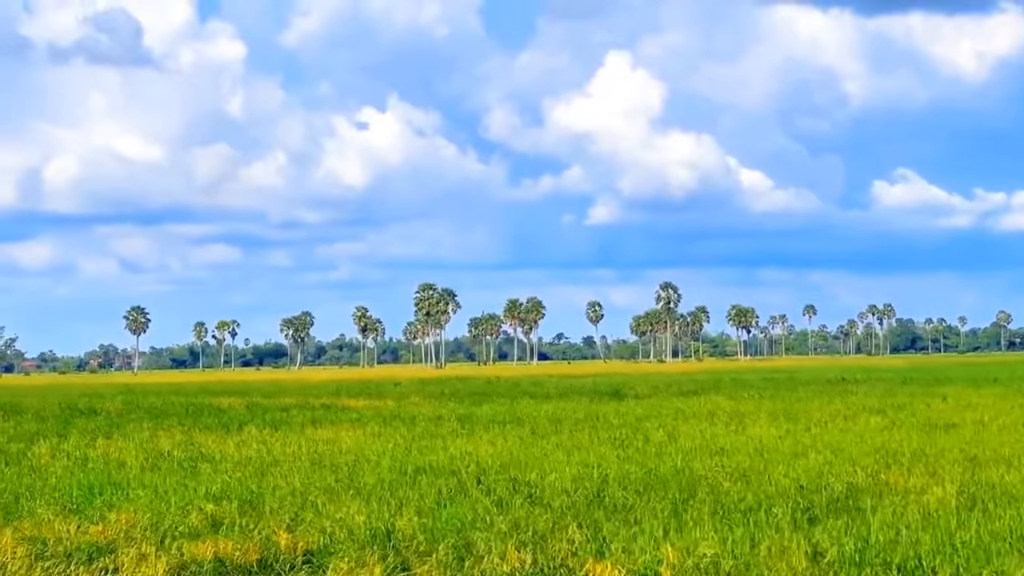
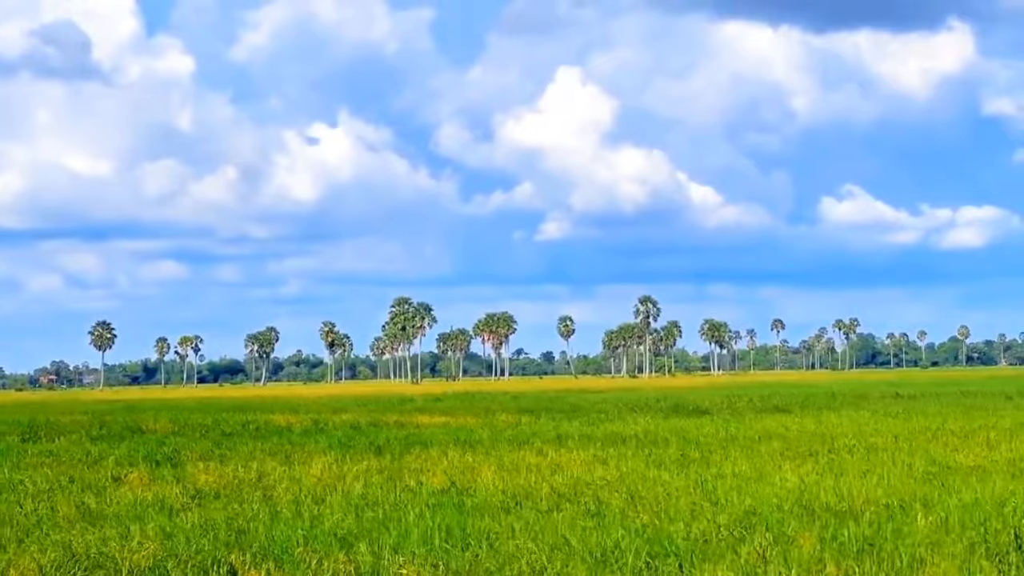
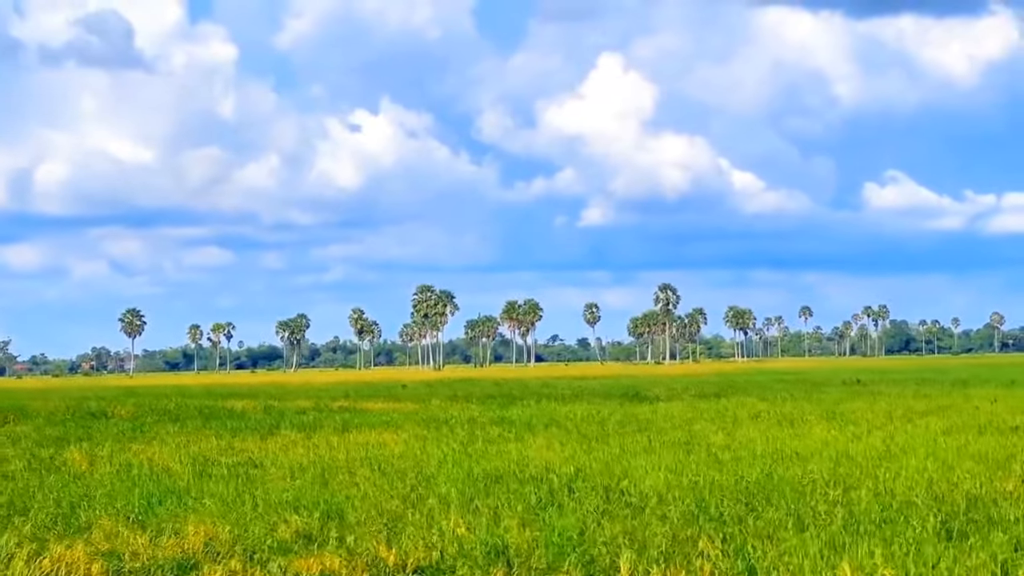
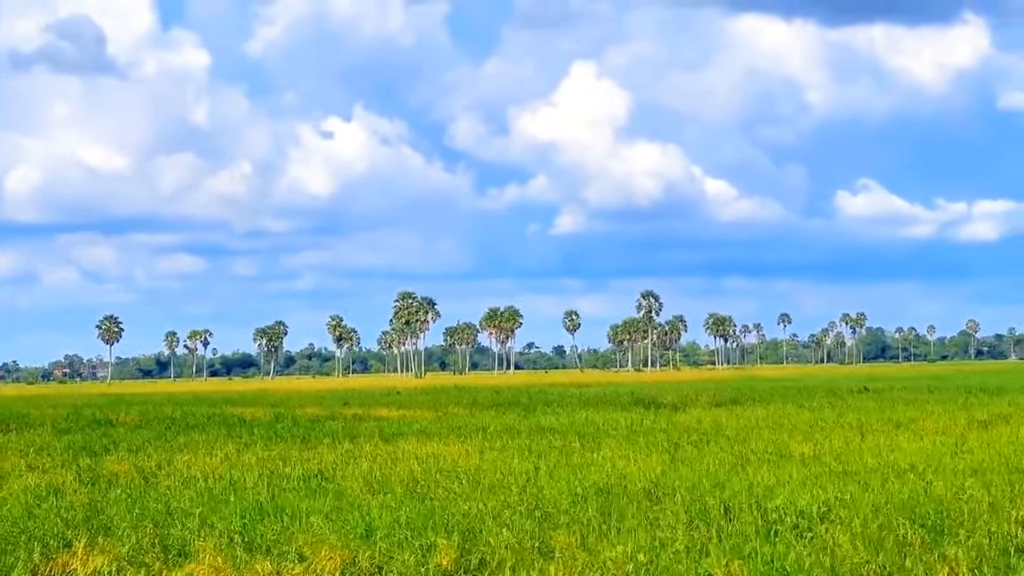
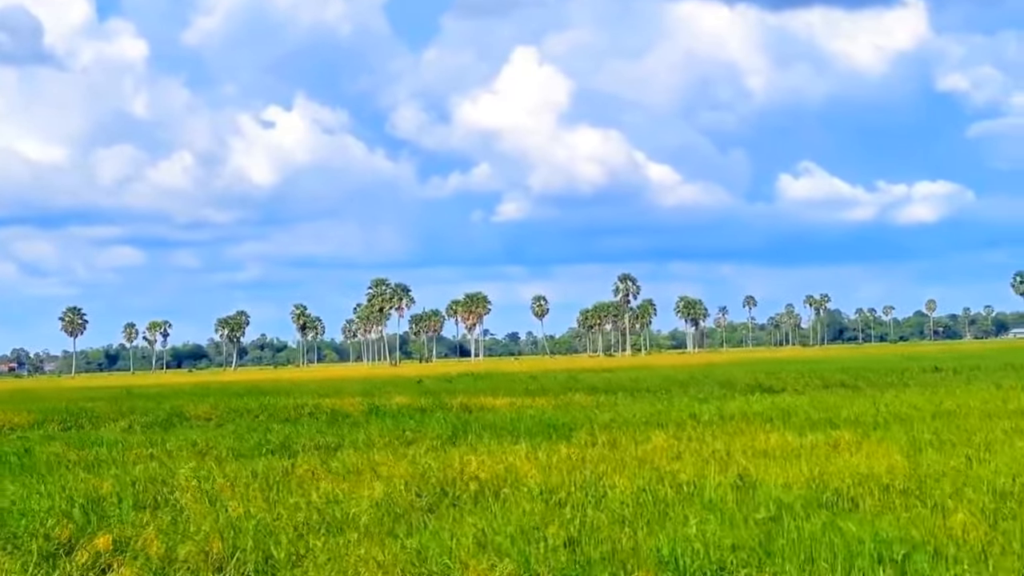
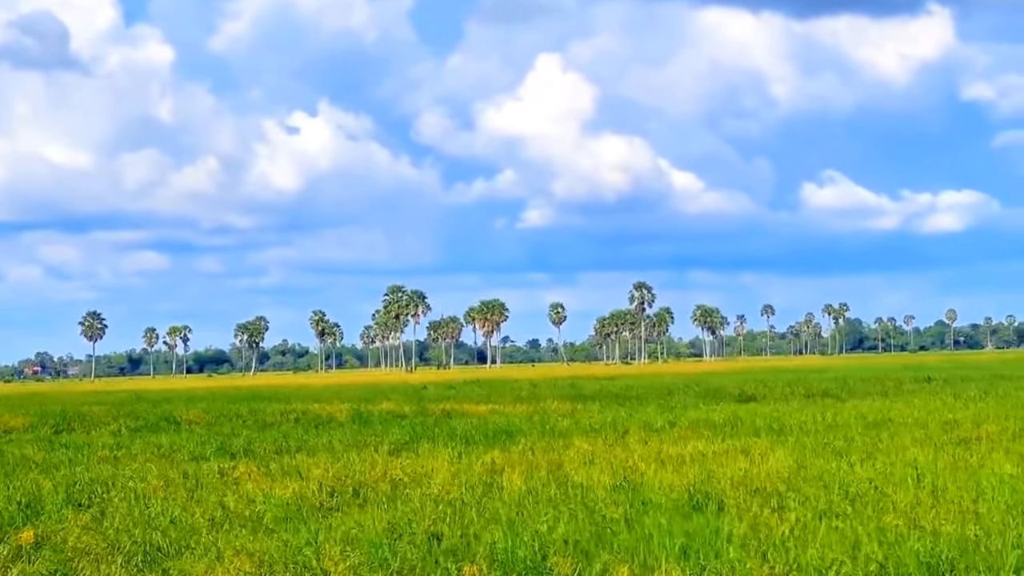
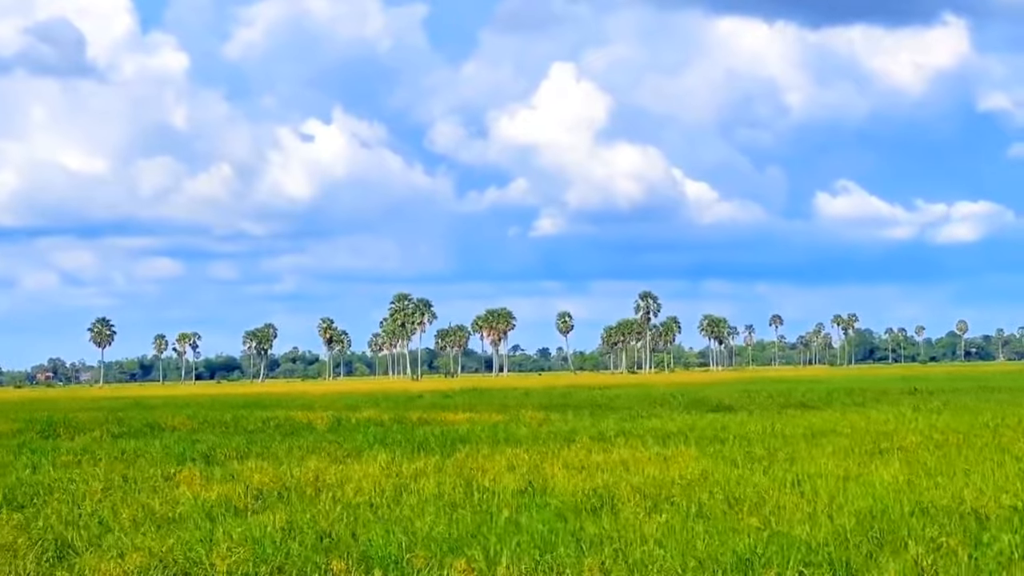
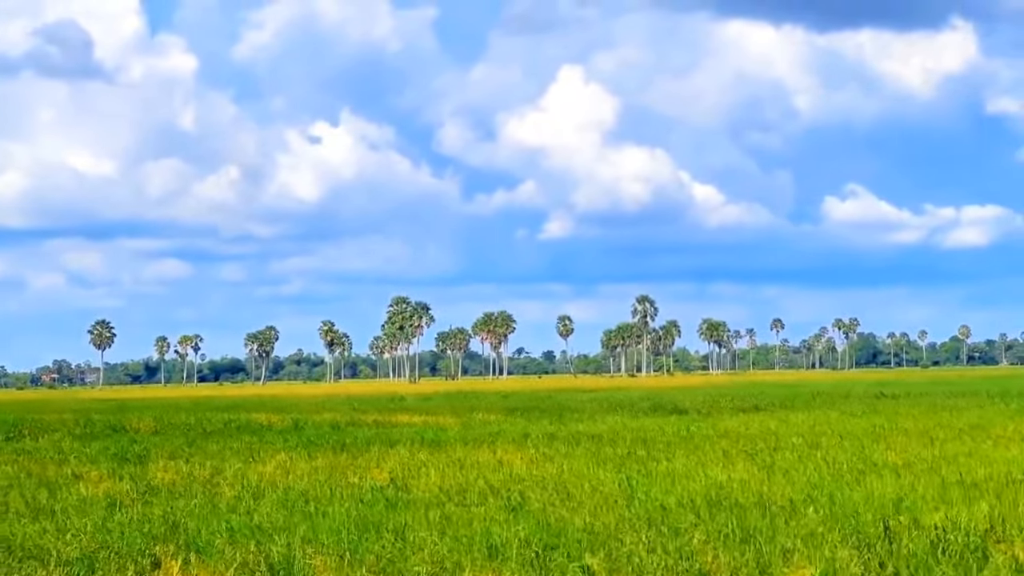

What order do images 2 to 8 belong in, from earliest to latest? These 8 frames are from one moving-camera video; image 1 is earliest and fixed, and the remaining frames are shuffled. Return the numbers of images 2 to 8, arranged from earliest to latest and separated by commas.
3, 4, 8, 2, 7, 6, 5
